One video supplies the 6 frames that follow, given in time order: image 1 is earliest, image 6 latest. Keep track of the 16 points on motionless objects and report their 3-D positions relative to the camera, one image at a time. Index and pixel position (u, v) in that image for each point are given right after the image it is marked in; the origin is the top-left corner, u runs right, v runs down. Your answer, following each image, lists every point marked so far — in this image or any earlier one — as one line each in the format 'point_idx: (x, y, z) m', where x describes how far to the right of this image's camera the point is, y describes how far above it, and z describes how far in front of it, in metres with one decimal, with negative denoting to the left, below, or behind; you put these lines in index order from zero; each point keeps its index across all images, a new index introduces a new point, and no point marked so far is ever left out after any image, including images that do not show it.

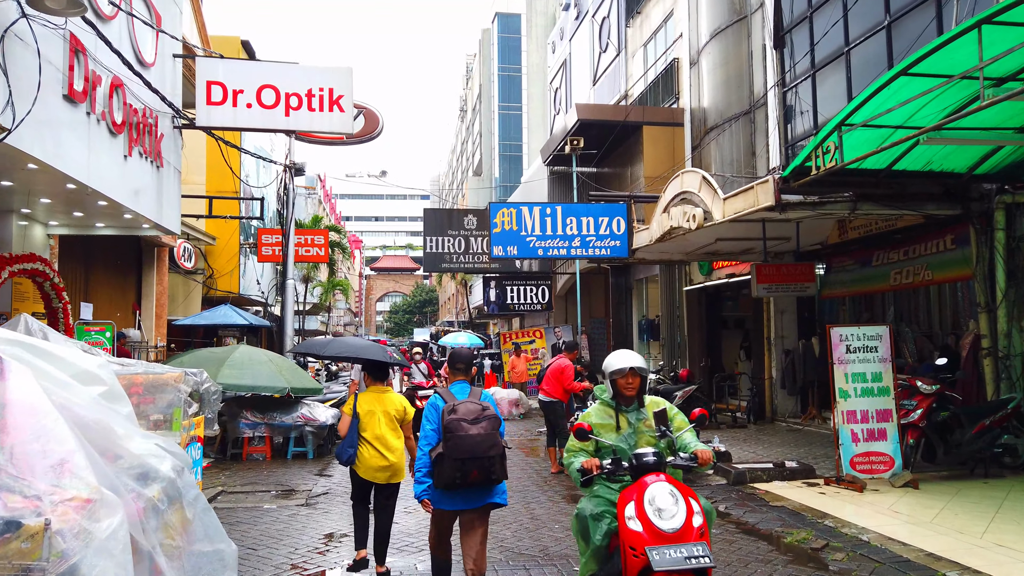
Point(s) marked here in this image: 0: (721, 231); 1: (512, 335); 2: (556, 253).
0: (+3.1, +0.9, +11.3) m
1: (0.0, -1.2, +18.6) m
2: (+0.8, +0.6, +13.0) m
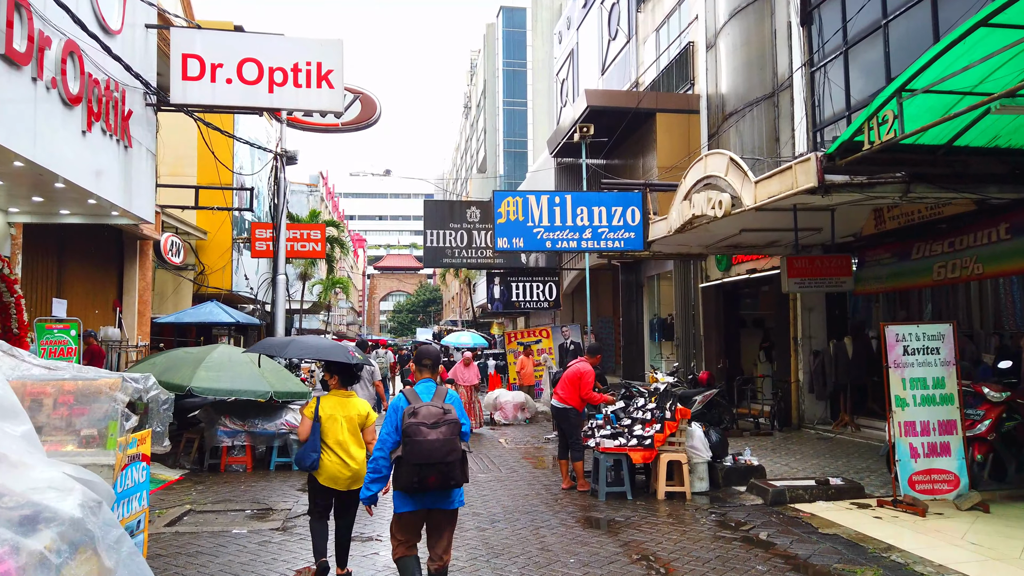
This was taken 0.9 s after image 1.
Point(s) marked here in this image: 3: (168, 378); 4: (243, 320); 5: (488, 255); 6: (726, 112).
0: (+3.2, +0.9, +10.3) m
1: (+0.1, -1.1, +17.6) m
2: (+0.8, +0.7, +12.0) m
3: (-4.2, -1.1, +9.2) m
4: (-5.1, -0.6, +14.1) m
5: (-0.5, +0.7, +16.6) m
6: (+4.5, +3.7, +15.7) m
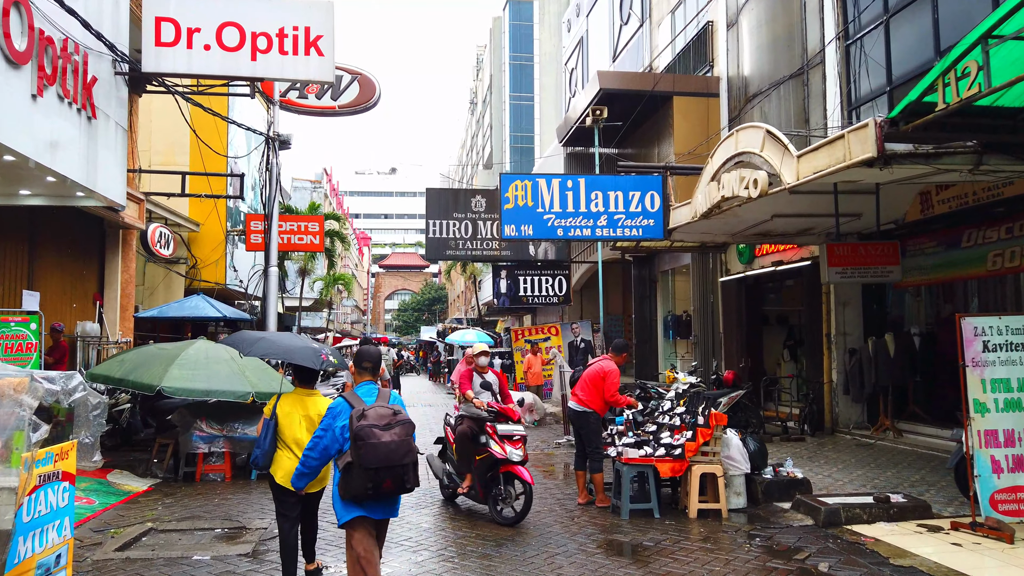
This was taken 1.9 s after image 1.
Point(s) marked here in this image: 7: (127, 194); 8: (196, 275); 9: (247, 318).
0: (+3.3, +1.1, +9.3) m
1: (+0.3, -1.0, +16.6) m
2: (+1.0, +0.8, +11.0) m
3: (-4.1, -1.0, +8.3) m
4: (-4.9, -0.5, +13.1) m
5: (-0.4, +0.9, +15.6) m
6: (+4.6, +3.8, +14.6) m
7: (-6.8, +1.7, +13.2) m
8: (-8.0, +0.3, +18.9) m
9: (-4.8, -0.6, +13.7) m
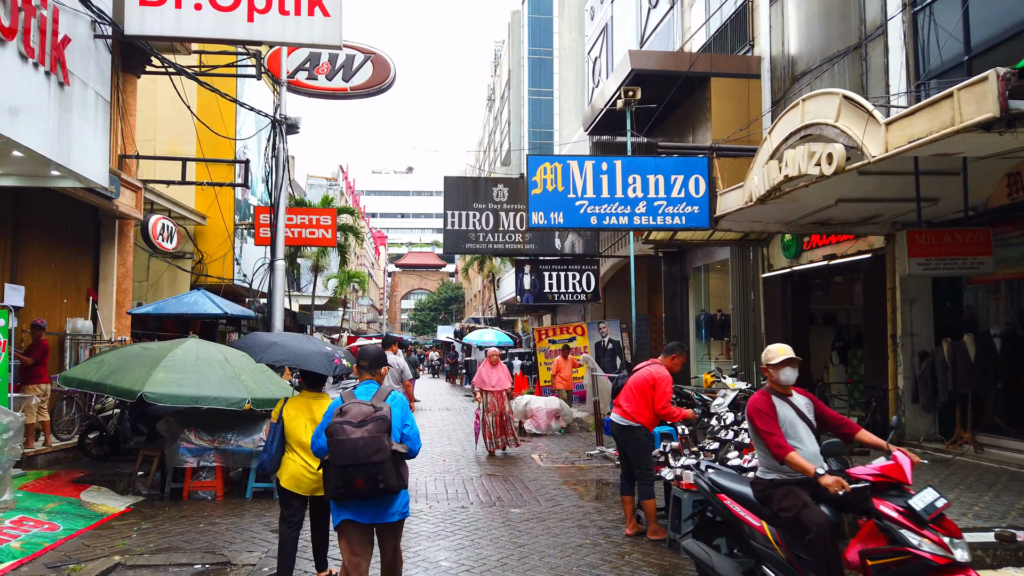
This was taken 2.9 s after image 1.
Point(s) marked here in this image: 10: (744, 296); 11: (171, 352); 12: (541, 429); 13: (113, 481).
0: (+3.6, +1.1, +8.1) m
1: (+0.7, -0.9, +15.5) m
2: (+1.3, +0.9, +9.9) m
3: (-3.8, -0.9, +7.3) m
4: (-4.5, -0.4, +12.1) m
5: (+0.1, +0.9, +14.5) m
6: (+5.1, +3.9, +13.4) m
7: (-6.4, +1.8, +12.2) m
8: (-7.4, +0.4, +18.0) m
9: (-4.4, -0.5, +12.7) m
10: (+4.7, -0.2, +15.1) m
11: (-3.4, -0.6, +7.5) m
12: (+0.5, -2.5, +13.1) m
13: (-4.1, -2.0, +7.8) m
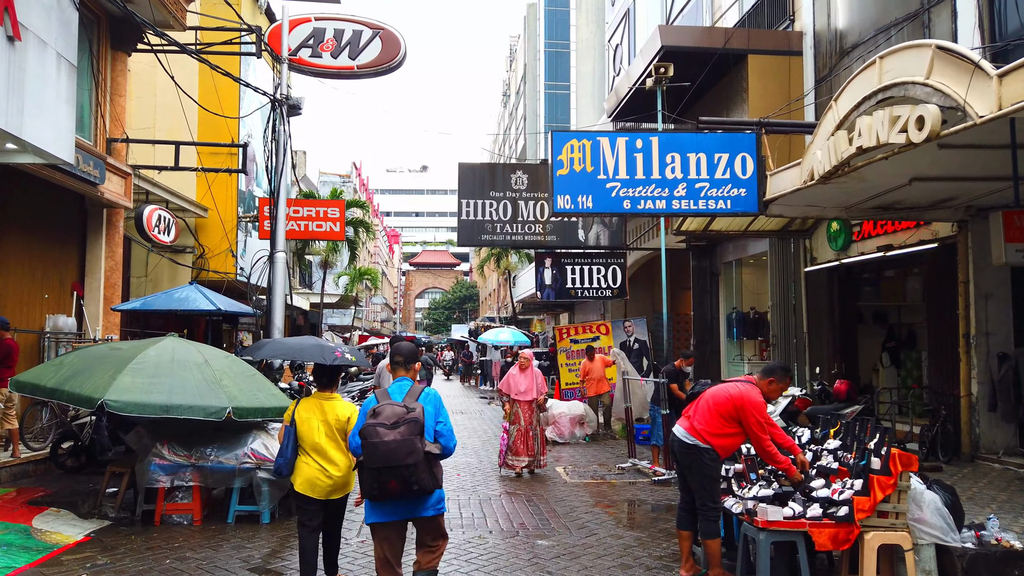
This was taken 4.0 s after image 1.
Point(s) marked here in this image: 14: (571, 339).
0: (+3.8, +1.2, +6.9) m
1: (+1.1, -0.8, +14.4) m
2: (+1.6, +1.0, +8.7) m
3: (-3.6, -0.8, +6.2) m
4: (-4.2, -0.3, +11.1) m
5: (+0.5, +1.0, +13.4) m
6: (+5.4, +3.9, +12.2) m
7: (-6.1, +1.8, +11.2) m
8: (-7.0, +0.5, +17.0) m
9: (-4.1, -0.4, +11.6) m
10: (+5.0, -0.1, +13.9) m
11: (-3.2, -0.6, +6.5) m
12: (+0.8, -2.4, +12.0) m
13: (-3.9, -1.9, +6.8) m
14: (+1.1, -1.0, +14.3) m
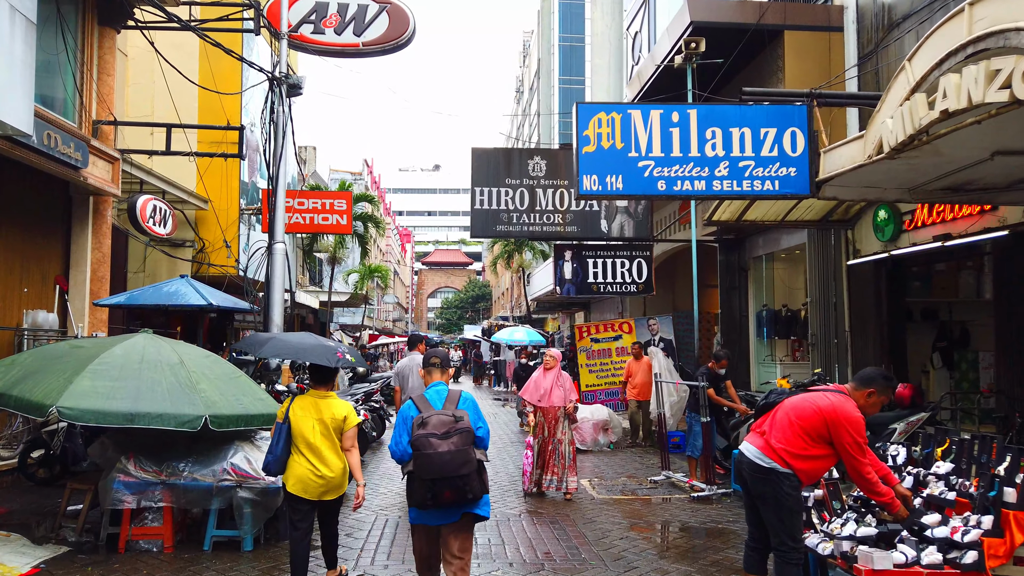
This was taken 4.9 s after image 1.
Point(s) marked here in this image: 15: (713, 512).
0: (+4.0, +1.3, +5.9) m
1: (+1.4, -0.7, +13.4) m
2: (+1.8, +1.0, +7.7) m
3: (-3.4, -0.7, +5.3) m
4: (-3.9, -0.2, +10.2) m
5: (+0.7, +1.1, +12.4) m
6: (+5.7, +4.0, +11.2) m
7: (-5.8, +1.9, +10.4) m
8: (-6.7, +0.6, +16.2) m
9: (-3.8, -0.3, +10.8) m
10: (+5.3, 0.0, +12.9) m
11: (-3.0, -0.5, +5.6) m
12: (+1.1, -2.3, +11.0) m
13: (-3.7, -1.8, +5.9) m
14: (+1.4, -0.9, +13.3) m
15: (+1.9, -2.1, +7.0) m
